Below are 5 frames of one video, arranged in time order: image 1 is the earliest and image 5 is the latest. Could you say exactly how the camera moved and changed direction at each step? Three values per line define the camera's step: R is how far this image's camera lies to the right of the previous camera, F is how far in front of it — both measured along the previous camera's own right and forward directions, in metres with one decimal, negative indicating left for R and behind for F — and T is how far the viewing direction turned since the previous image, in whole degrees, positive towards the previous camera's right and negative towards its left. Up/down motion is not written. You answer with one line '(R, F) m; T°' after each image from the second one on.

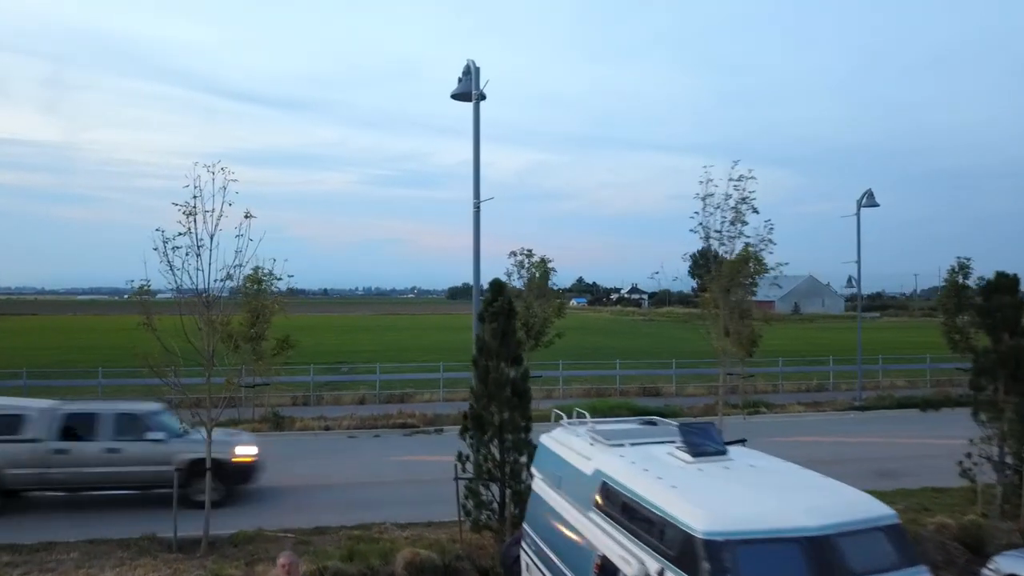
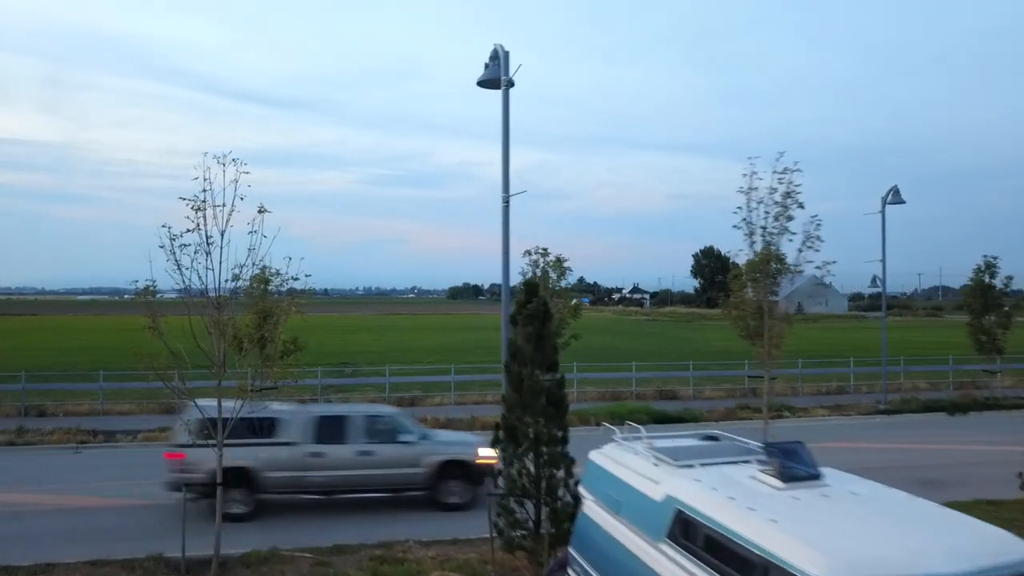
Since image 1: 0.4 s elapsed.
(-0.3, +0.7) m; 0°
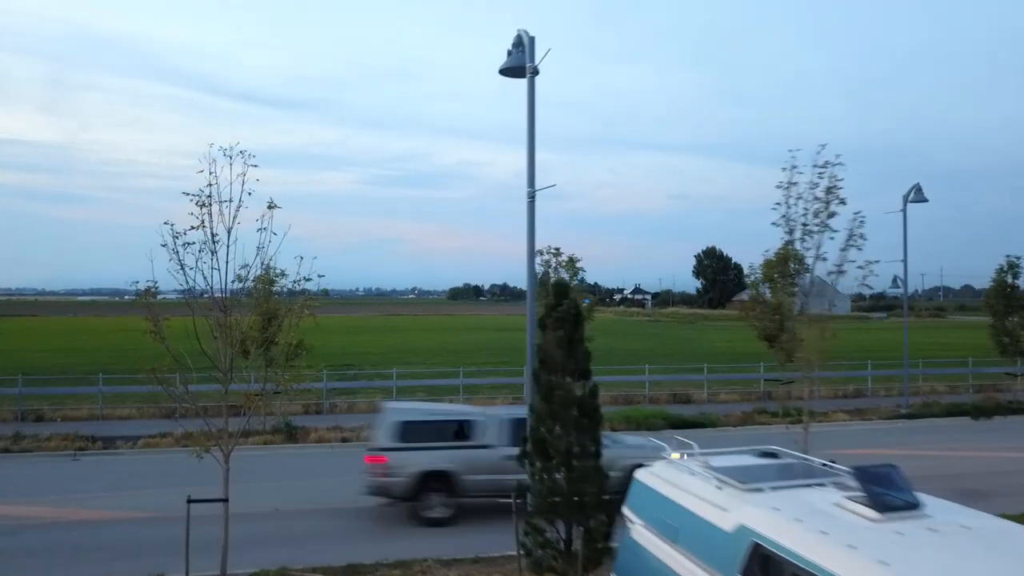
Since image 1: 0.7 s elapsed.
(-0.2, +0.6) m; 0°
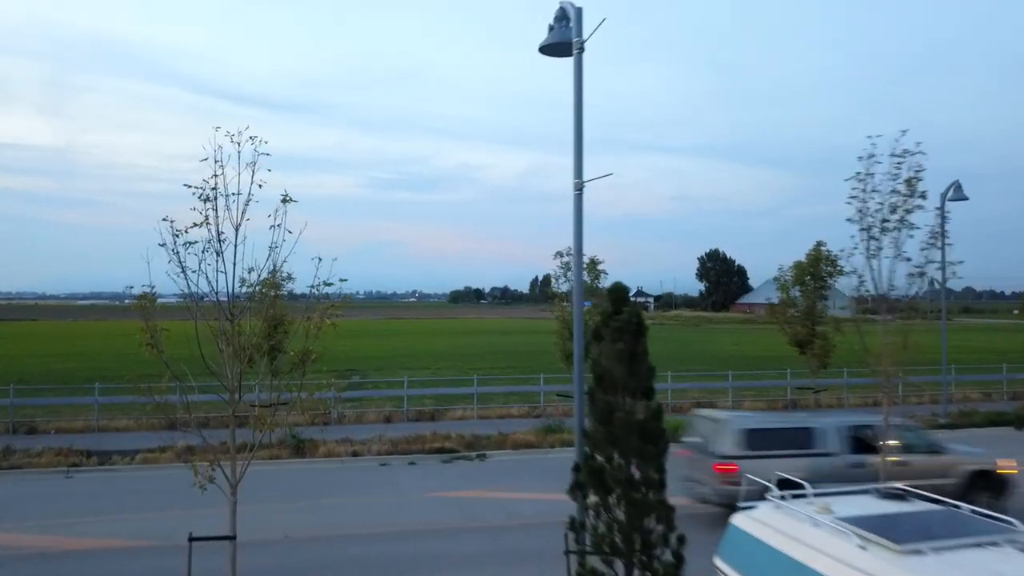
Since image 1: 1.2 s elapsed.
(-0.4, +1.0) m; 0°
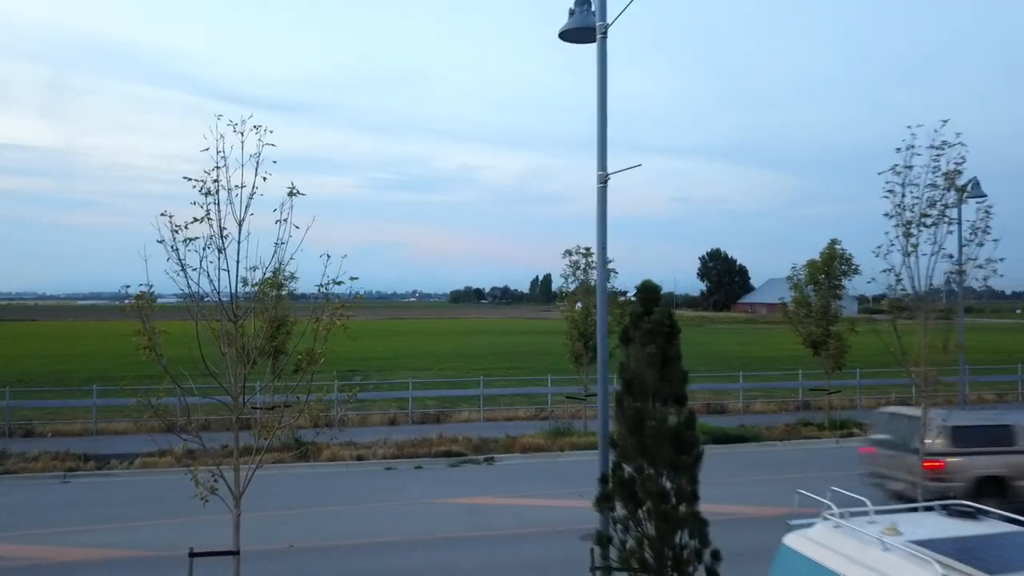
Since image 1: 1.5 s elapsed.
(-0.2, +0.4) m; 0°
